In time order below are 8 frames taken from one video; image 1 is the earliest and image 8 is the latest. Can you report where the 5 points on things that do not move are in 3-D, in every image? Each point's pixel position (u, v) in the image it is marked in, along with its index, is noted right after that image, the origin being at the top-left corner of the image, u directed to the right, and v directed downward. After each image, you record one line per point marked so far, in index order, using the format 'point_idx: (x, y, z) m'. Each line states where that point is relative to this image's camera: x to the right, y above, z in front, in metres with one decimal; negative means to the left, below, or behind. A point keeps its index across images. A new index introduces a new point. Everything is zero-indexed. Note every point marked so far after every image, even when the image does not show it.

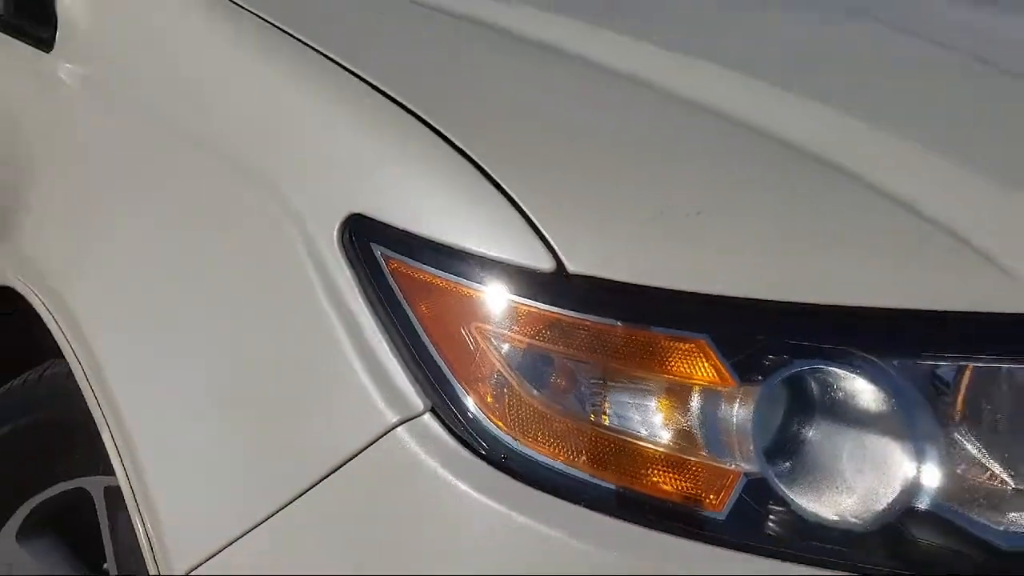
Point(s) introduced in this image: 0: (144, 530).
0: (-0.3, -0.2, +0.9) m
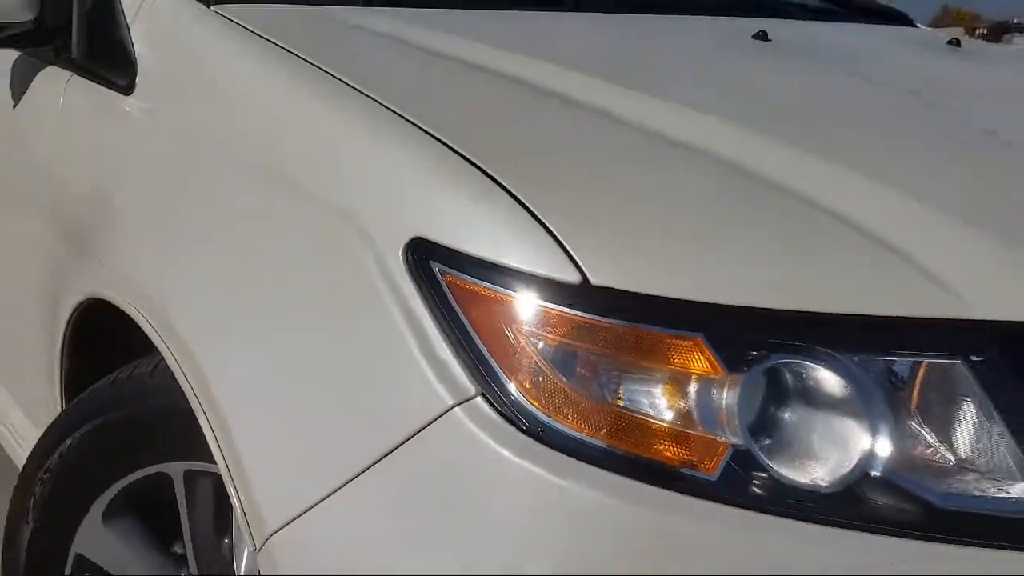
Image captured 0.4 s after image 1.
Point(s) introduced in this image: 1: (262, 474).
0: (-0.3, -0.2, +1.1) m
1: (-0.3, -0.2, +1.1) m
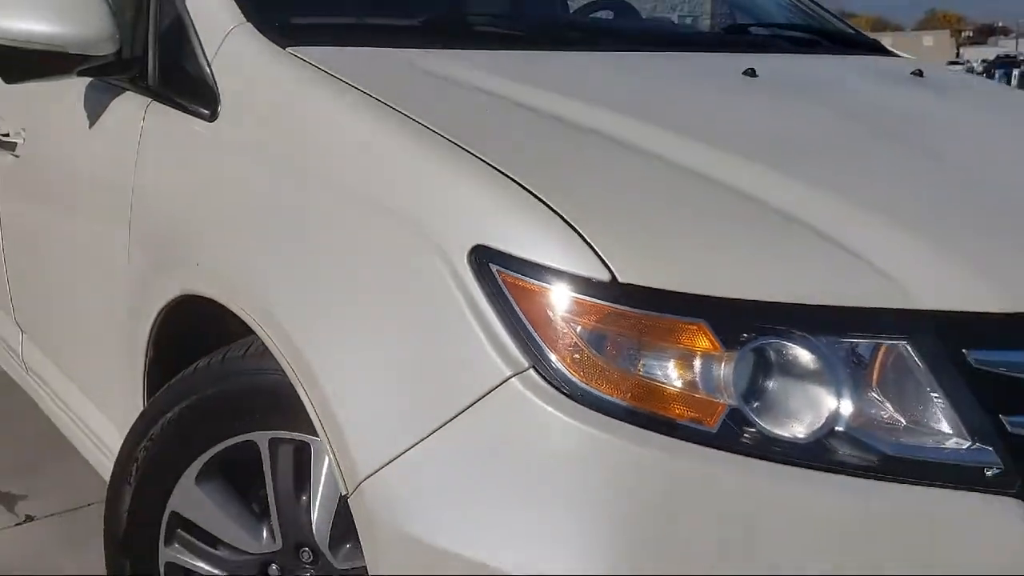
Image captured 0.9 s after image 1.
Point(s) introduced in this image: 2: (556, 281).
0: (-0.2, -0.2, +1.3) m
1: (-0.2, -0.2, +1.3) m
2: (+0.1, 0.0, +1.2) m
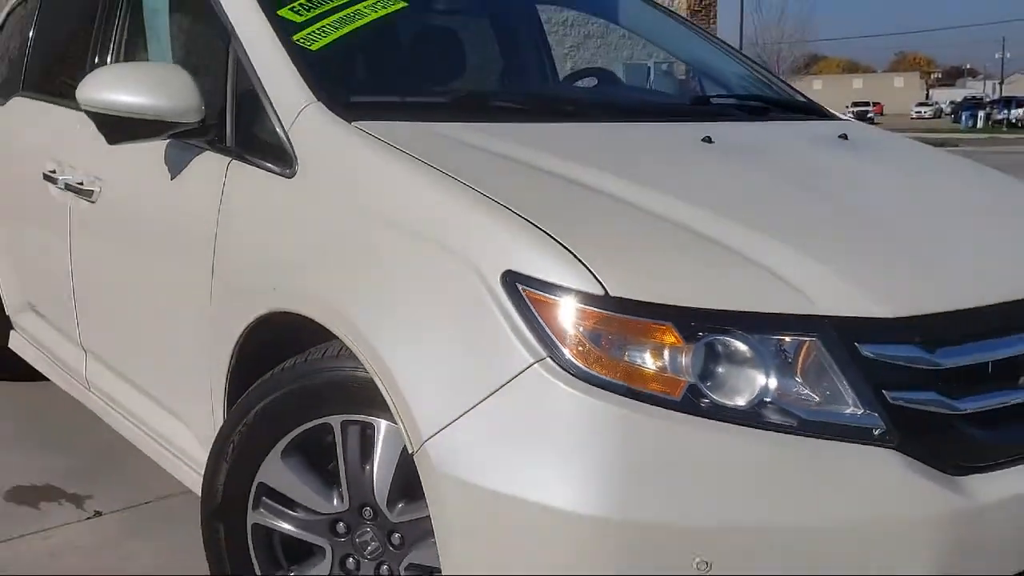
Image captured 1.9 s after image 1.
0: (-0.2, -0.3, +1.8) m
1: (-0.2, -0.2, +1.8) m
2: (+0.1, 0.0, +1.7) m
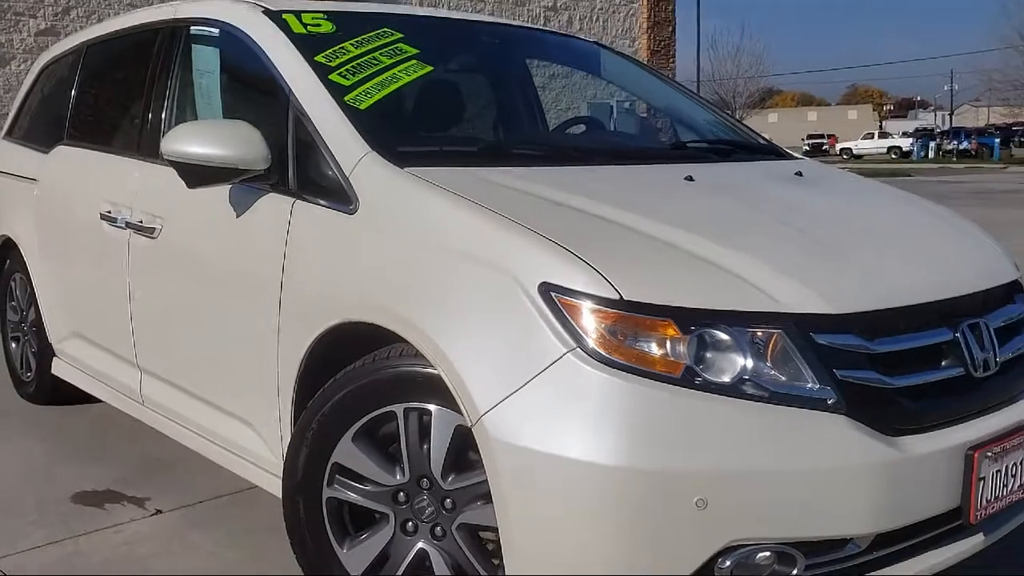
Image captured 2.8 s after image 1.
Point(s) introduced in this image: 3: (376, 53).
0: (-0.1, -0.3, +2.3) m
1: (-0.1, -0.2, +2.3) m
2: (+0.2, 0.0, +2.2) m
3: (-0.5, +0.8, +3.4) m
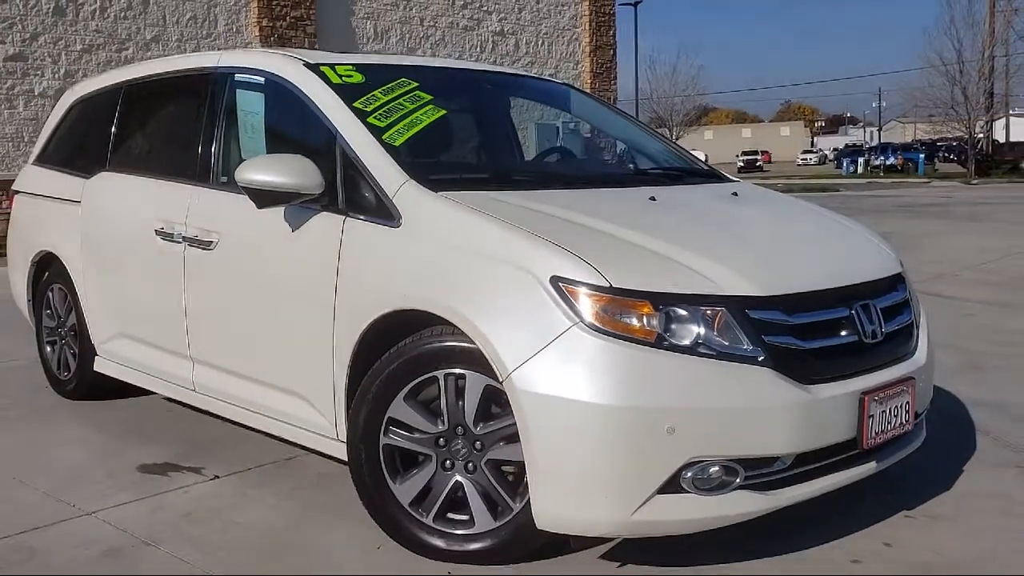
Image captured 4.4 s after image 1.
0: (-0.1, -0.3, +3.1) m
1: (0.0, -0.2, +3.1) m
2: (+0.2, 0.0, +3.1) m
3: (-0.5, +0.8, +4.2) m
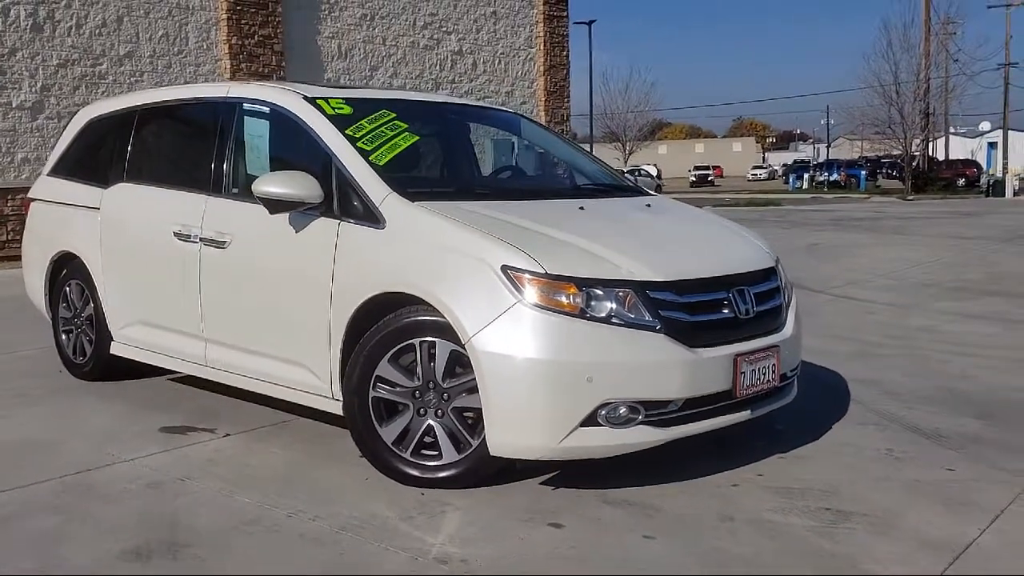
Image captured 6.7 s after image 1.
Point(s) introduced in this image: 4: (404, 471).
0: (-0.2, -0.2, +4.1) m
1: (-0.2, -0.2, +4.1) m
2: (+0.1, +0.1, +4.1) m
3: (-0.7, +0.9, +5.2) m
4: (-0.5, -0.8, +4.4) m
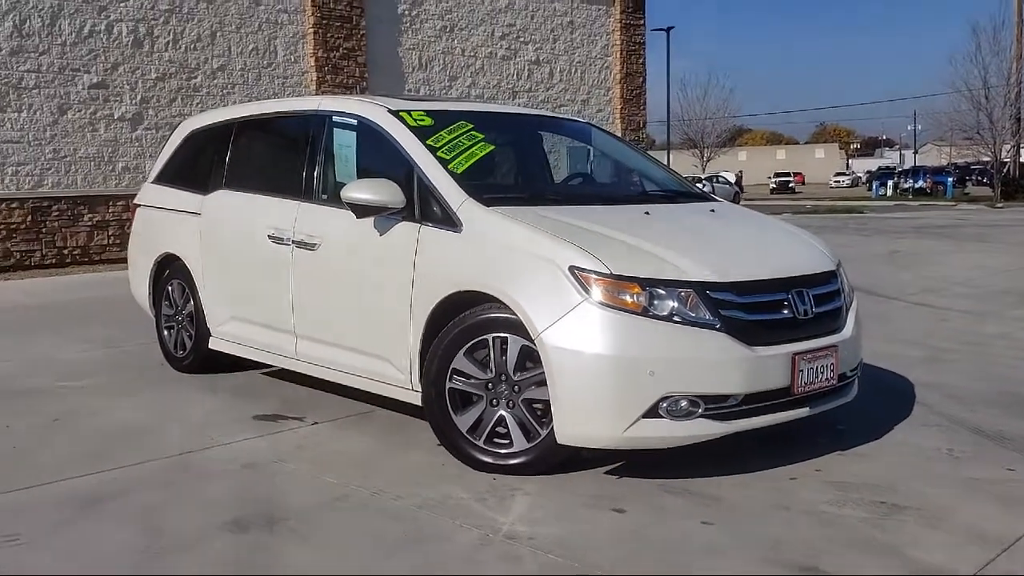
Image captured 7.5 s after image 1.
0: (+0.1, -0.2, +4.4) m
1: (+0.1, -0.2, +4.4) m
2: (+0.4, +0.1, +4.4) m
3: (-0.3, +0.9, +5.5) m
4: (-0.2, -0.8, +4.7) m
